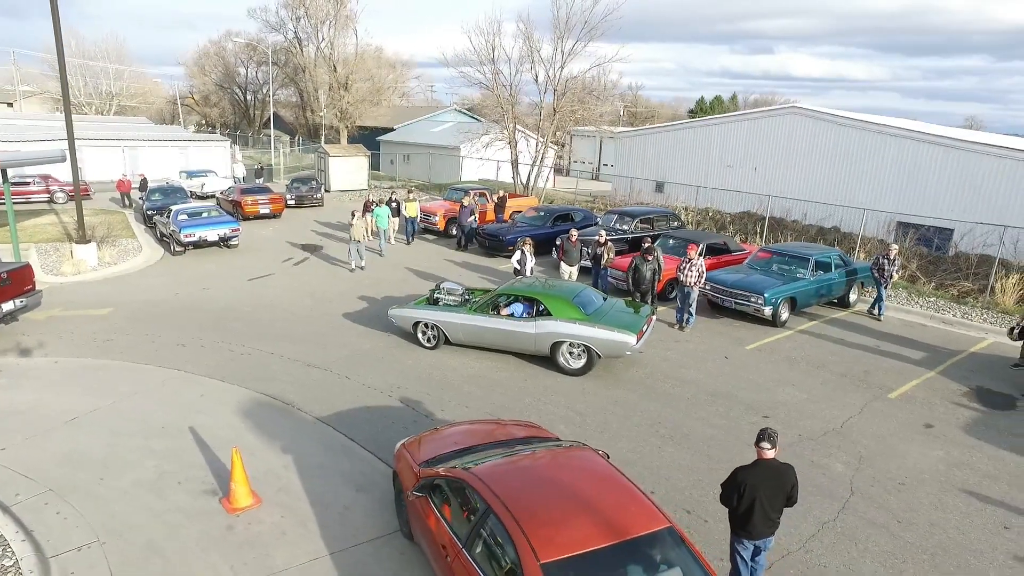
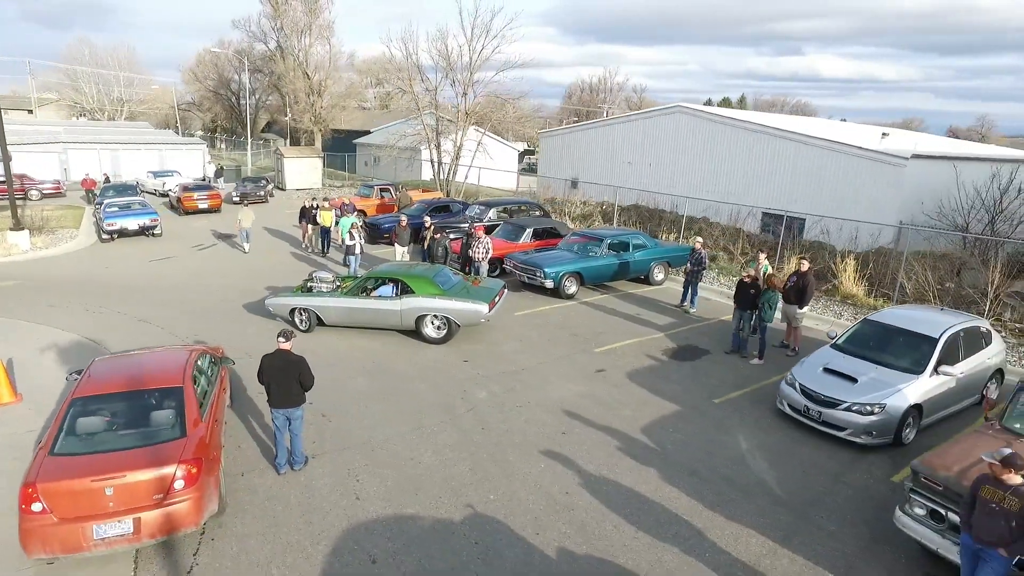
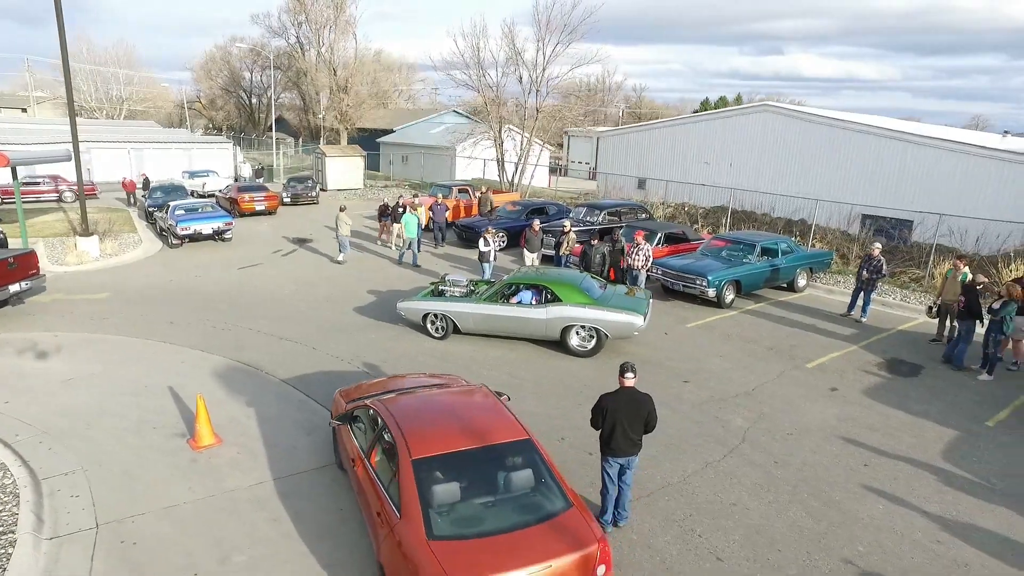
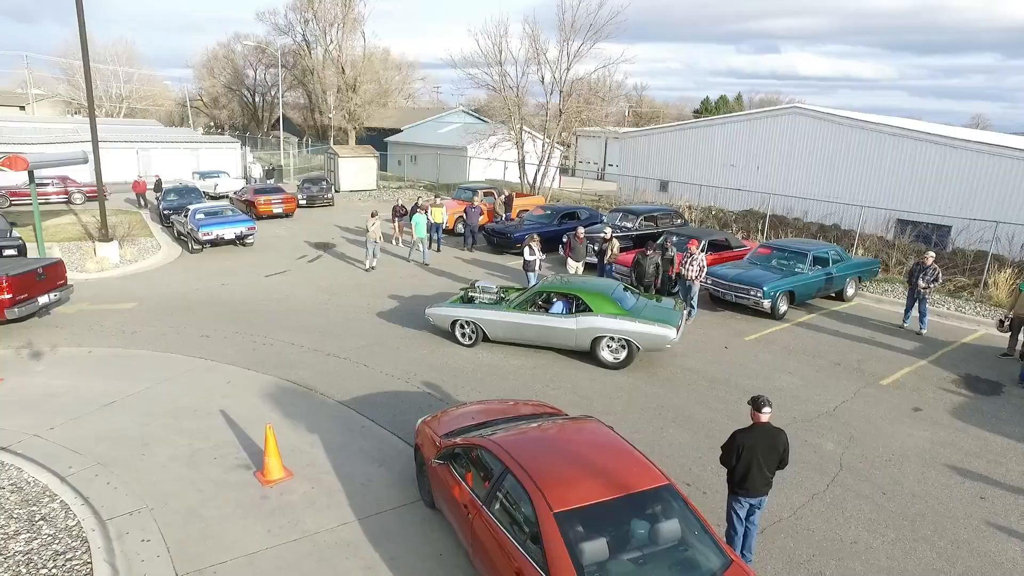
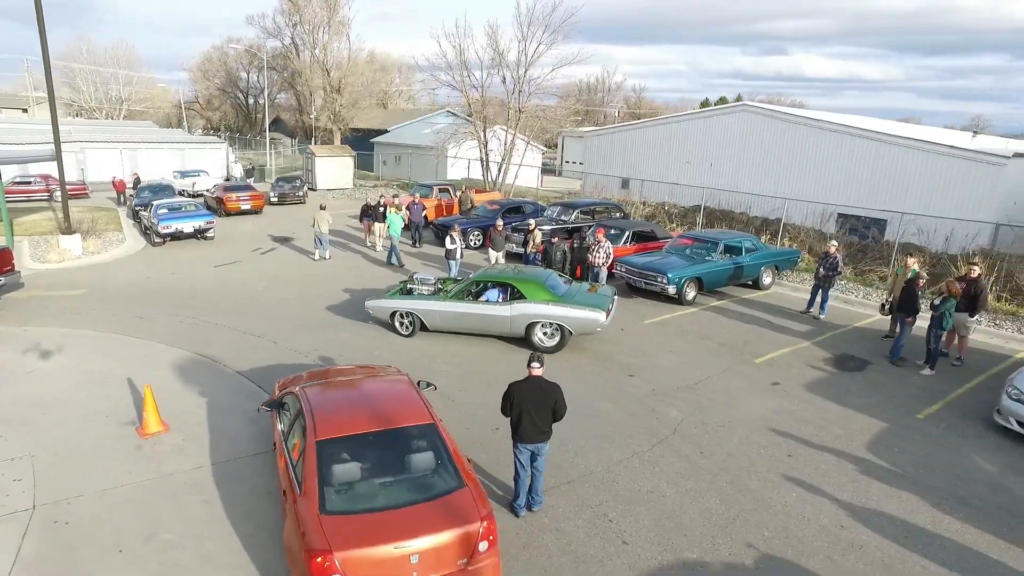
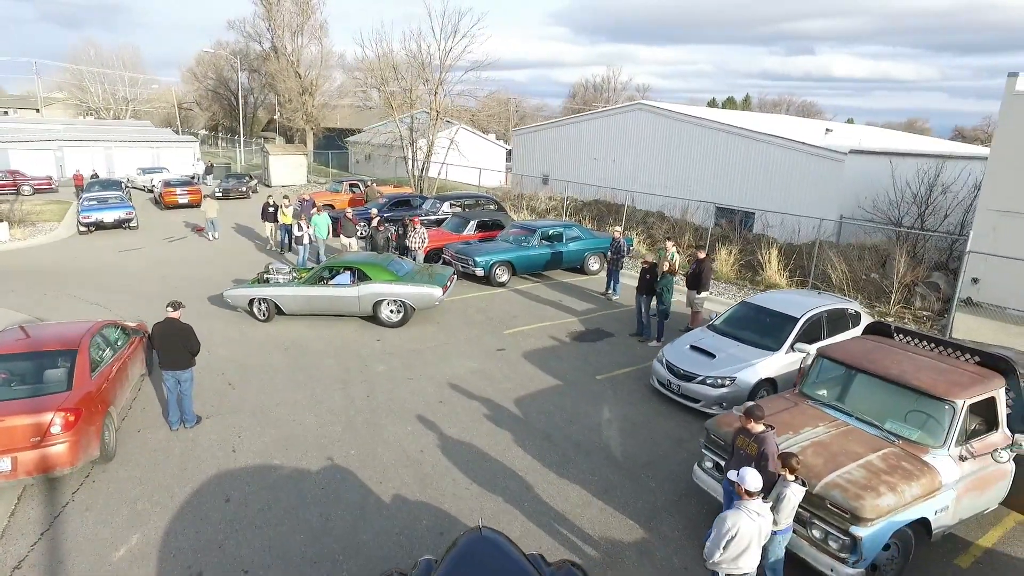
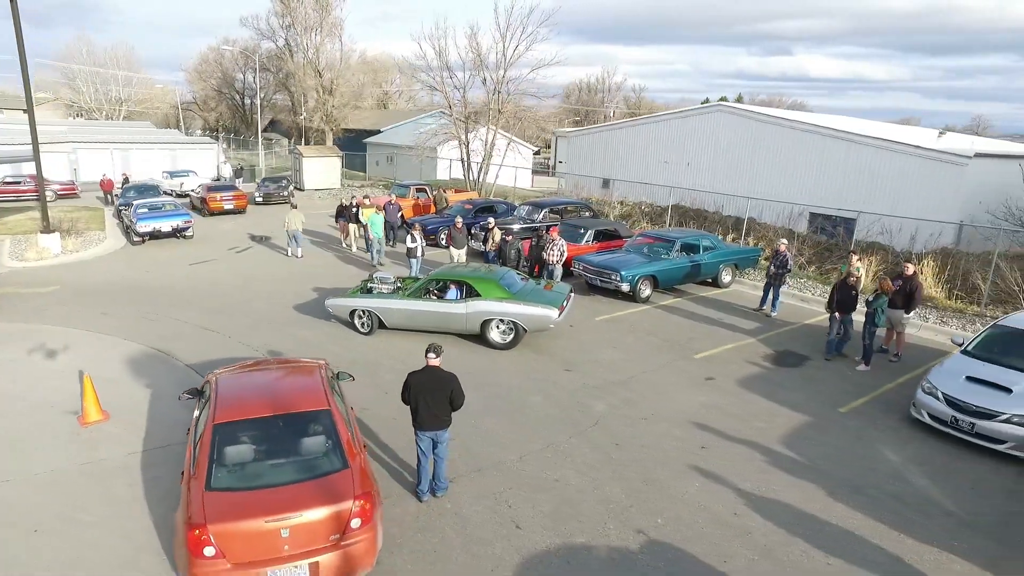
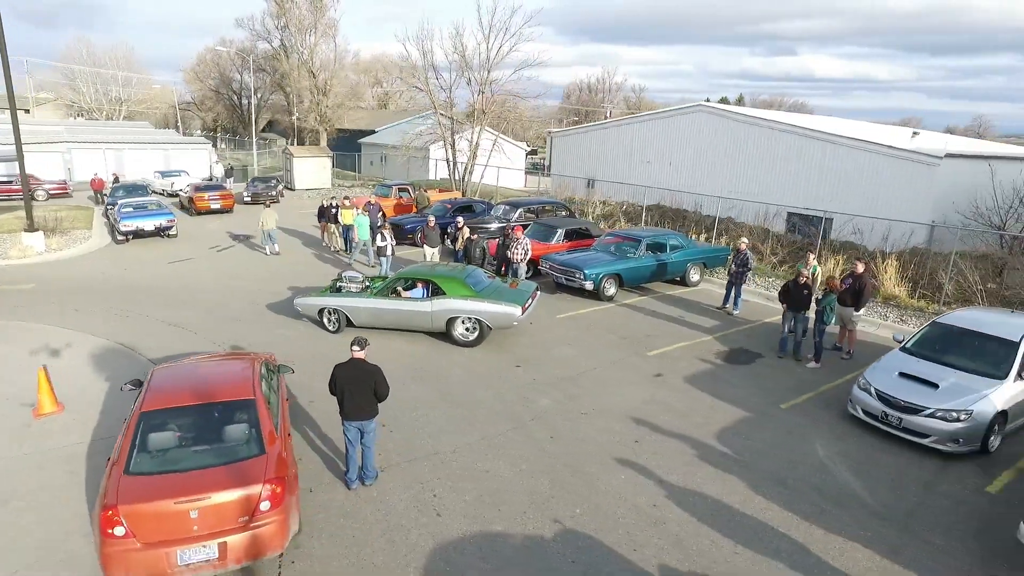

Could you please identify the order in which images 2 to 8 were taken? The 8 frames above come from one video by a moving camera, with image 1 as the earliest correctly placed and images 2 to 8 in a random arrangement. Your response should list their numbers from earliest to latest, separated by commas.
4, 3, 5, 7, 8, 2, 6
